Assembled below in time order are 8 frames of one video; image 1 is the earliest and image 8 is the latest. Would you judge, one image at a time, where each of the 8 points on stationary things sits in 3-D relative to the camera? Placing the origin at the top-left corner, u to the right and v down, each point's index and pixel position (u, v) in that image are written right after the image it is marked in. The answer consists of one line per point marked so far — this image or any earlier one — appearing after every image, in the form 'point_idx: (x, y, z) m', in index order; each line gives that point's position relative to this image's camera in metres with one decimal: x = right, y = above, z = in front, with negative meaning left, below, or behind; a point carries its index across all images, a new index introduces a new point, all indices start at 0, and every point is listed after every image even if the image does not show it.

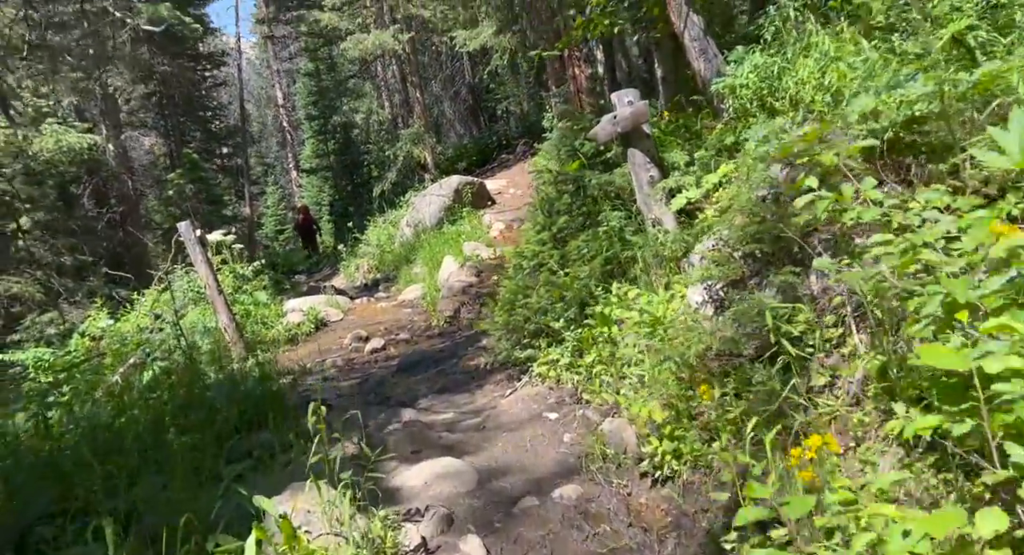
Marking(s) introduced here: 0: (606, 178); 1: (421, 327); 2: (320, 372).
0: (+0.7, +0.7, +6.1) m
1: (-1.1, -0.7, +10.0) m
2: (-1.9, -1.0, +8.1) m
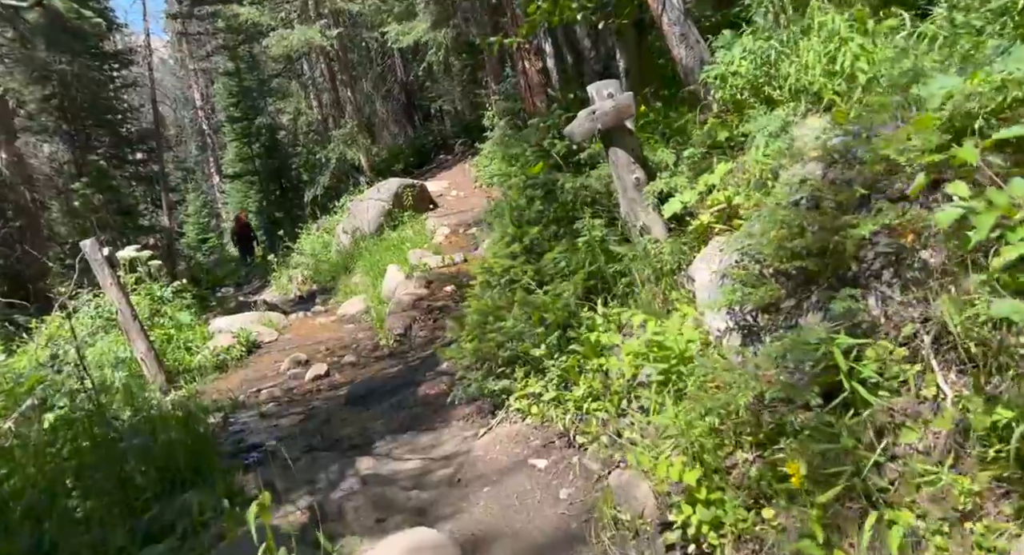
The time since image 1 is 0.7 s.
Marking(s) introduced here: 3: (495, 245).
0: (+0.4, +0.6, +5.4) m
1: (-1.6, -0.8, +9.2) m
2: (-2.2, -1.2, +7.2) m
3: (-0.1, +0.2, +5.3) m
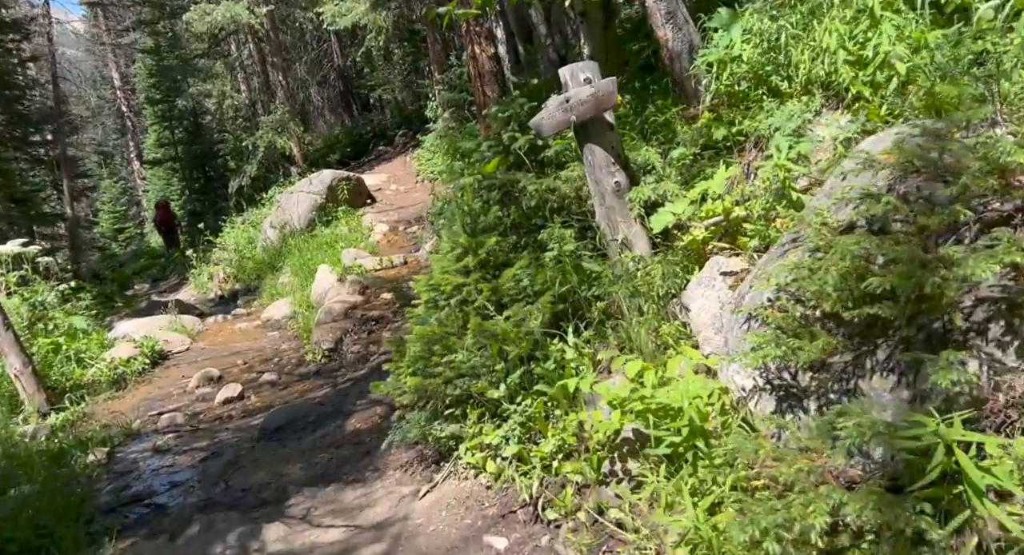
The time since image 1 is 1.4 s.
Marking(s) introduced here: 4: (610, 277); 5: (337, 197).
0: (+0.2, +0.5, +4.5) m
1: (-2.1, -0.9, +8.2) m
2: (-2.6, -1.2, +6.2) m
3: (-0.4, +0.1, +4.4) m
4: (+0.4, 0.0, +3.7) m
5: (-3.3, +1.5, +16.0) m
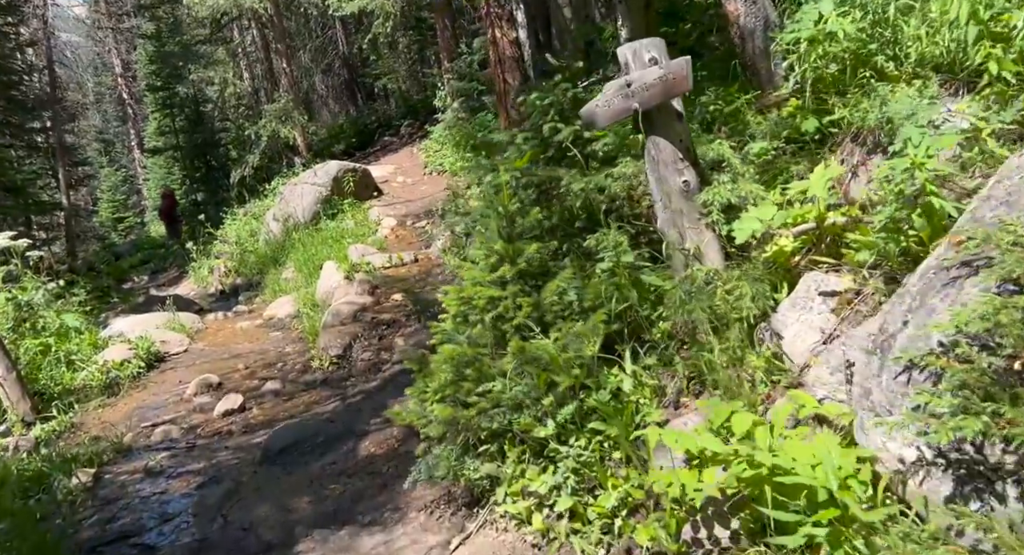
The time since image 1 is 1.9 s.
0: (+0.4, +0.4, +3.9) m
1: (-2.0, -0.9, +7.6) m
2: (-2.5, -1.2, +5.6) m
3: (-0.2, +0.1, +3.9) m
4: (+0.6, -0.1, +3.2) m
5: (-3.1, +1.6, +15.4) m
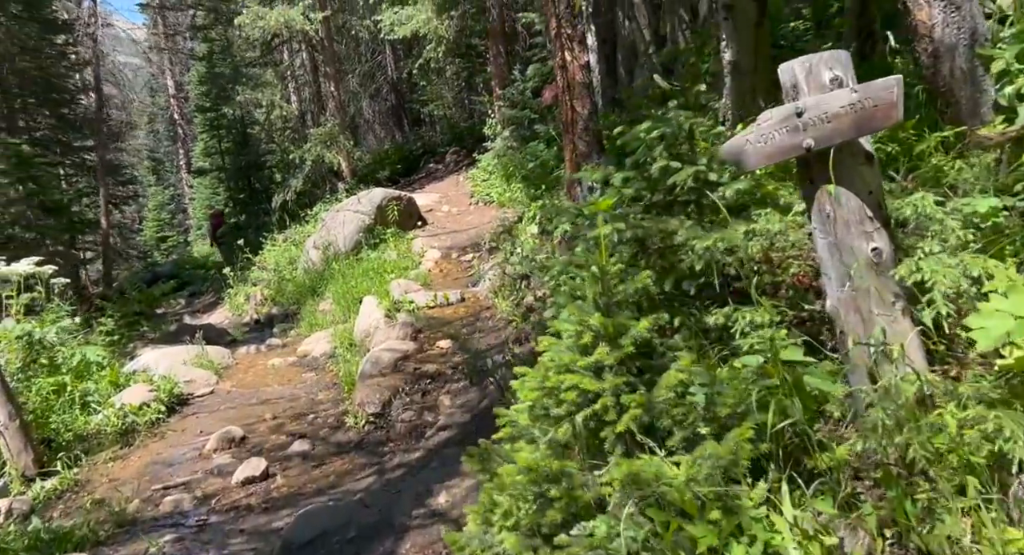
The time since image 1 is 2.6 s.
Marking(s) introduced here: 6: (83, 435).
0: (+0.7, +0.1, +3.0) m
1: (-1.5, -1.2, +6.7) m
2: (-2.1, -1.5, +4.8) m
3: (+0.2, -0.2, +2.9) m
4: (+0.9, -0.4, +2.2) m
5: (-2.2, +1.0, +14.6) m
6: (-3.8, -1.4, +7.4) m
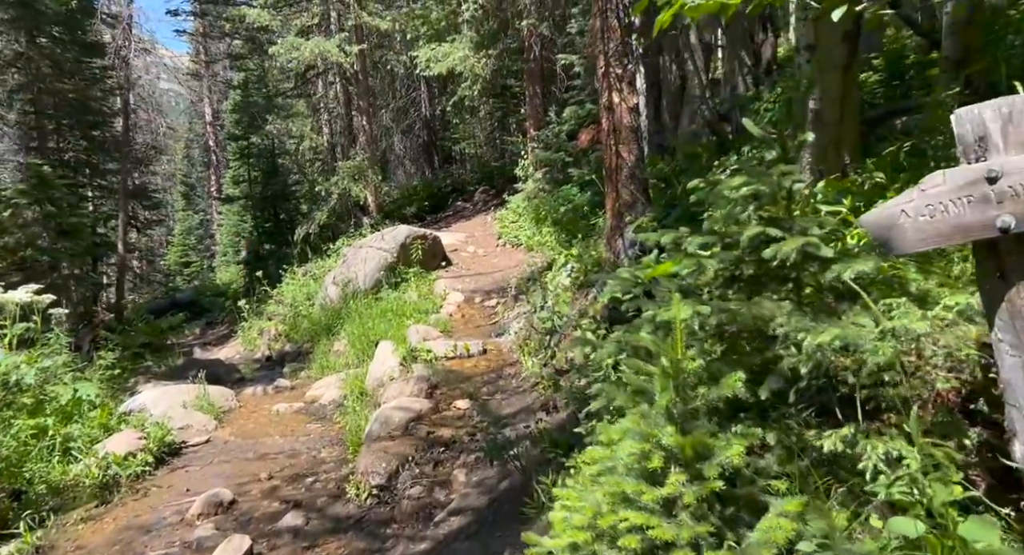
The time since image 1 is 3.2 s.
0: (+0.9, -0.2, +2.2) m
1: (-1.3, -1.6, +6.0) m
2: (-2.0, -1.7, +4.0) m
3: (+0.3, -0.5, +2.2) m
4: (+1.0, -0.6, +1.4) m
5: (-1.7, +0.3, +14.0) m
6: (-3.6, -1.7, +6.7) m
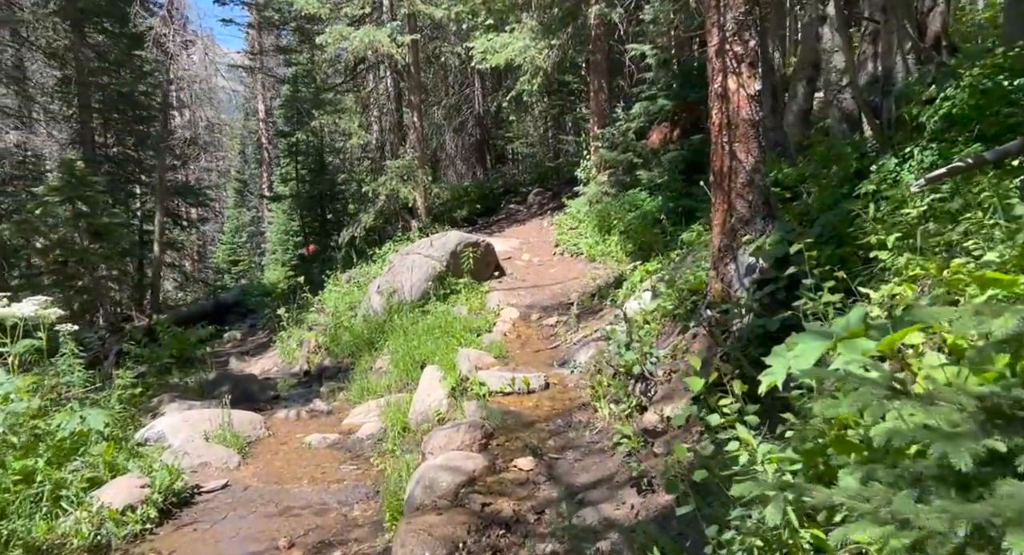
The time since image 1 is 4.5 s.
0: (+1.1, -0.4, +0.8) m
1: (-0.9, -1.7, +4.7) m
2: (-1.7, -1.9, +2.8) m
3: (+0.5, -0.7, +0.8) m
4: (+1.2, -0.8, 0.0) m
5: (-0.8, +0.1, +12.7) m
6: (-3.1, -1.8, +5.6) m
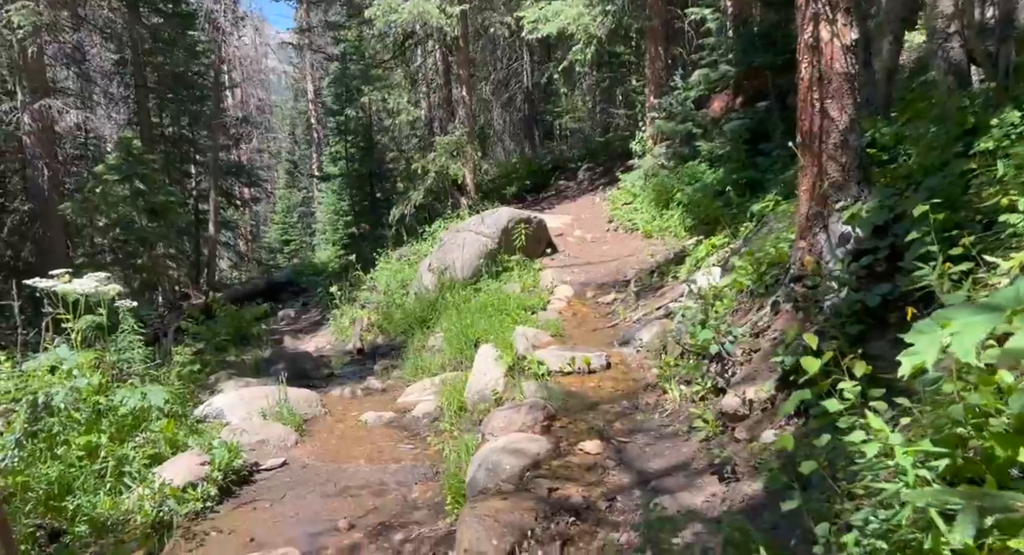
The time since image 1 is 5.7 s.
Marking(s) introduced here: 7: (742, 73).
0: (+1.2, -0.3, +0.4) m
1: (-0.5, -1.6, +4.4) m
2: (-1.4, -1.8, +2.6) m
3: (+0.7, -0.6, +0.5) m
4: (+1.3, -0.8, -0.4) m
5: (0.0, +0.5, +12.4) m
6: (-2.7, -1.6, +5.4) m
7: (+3.2, +2.8, +11.6) m
